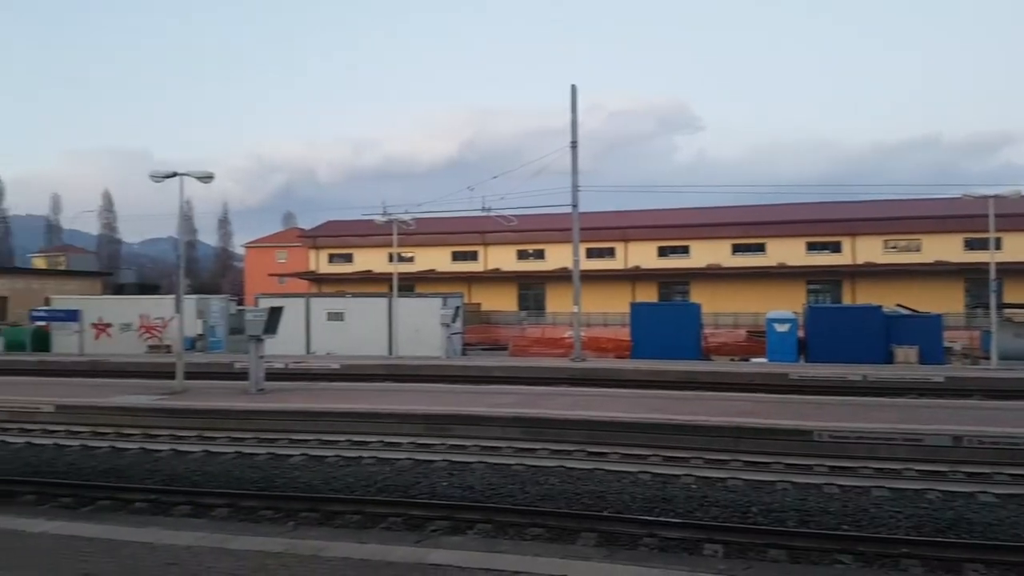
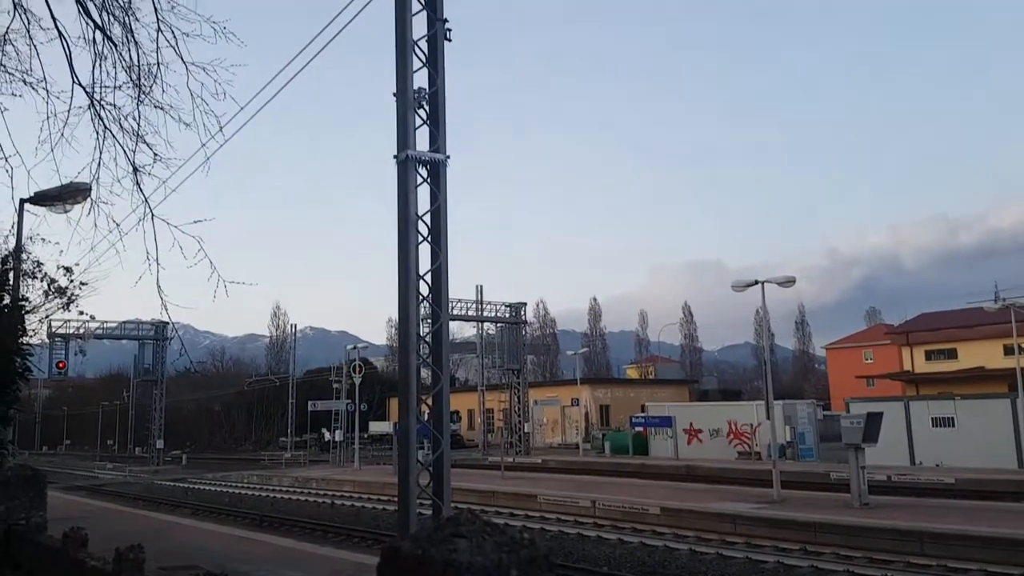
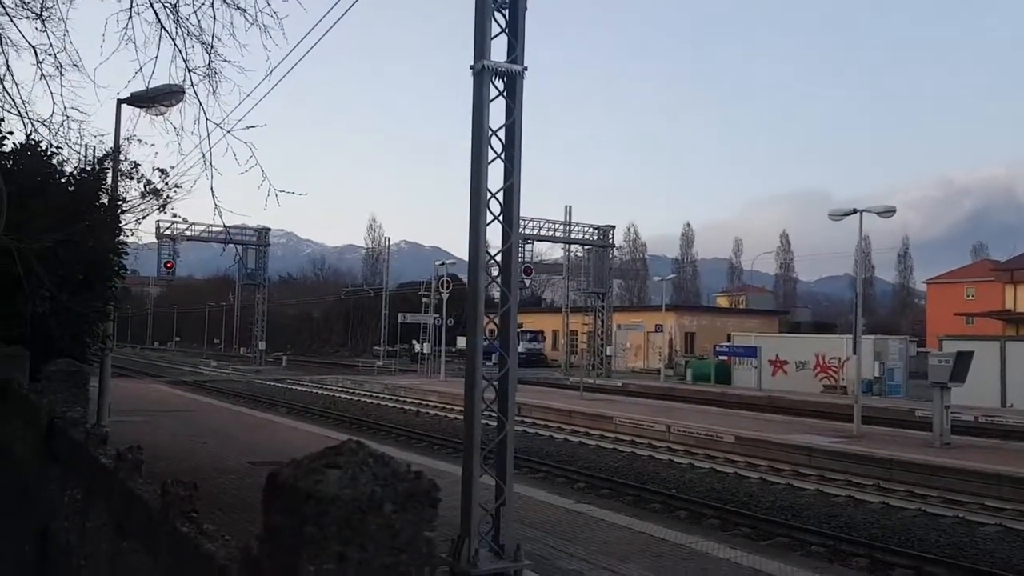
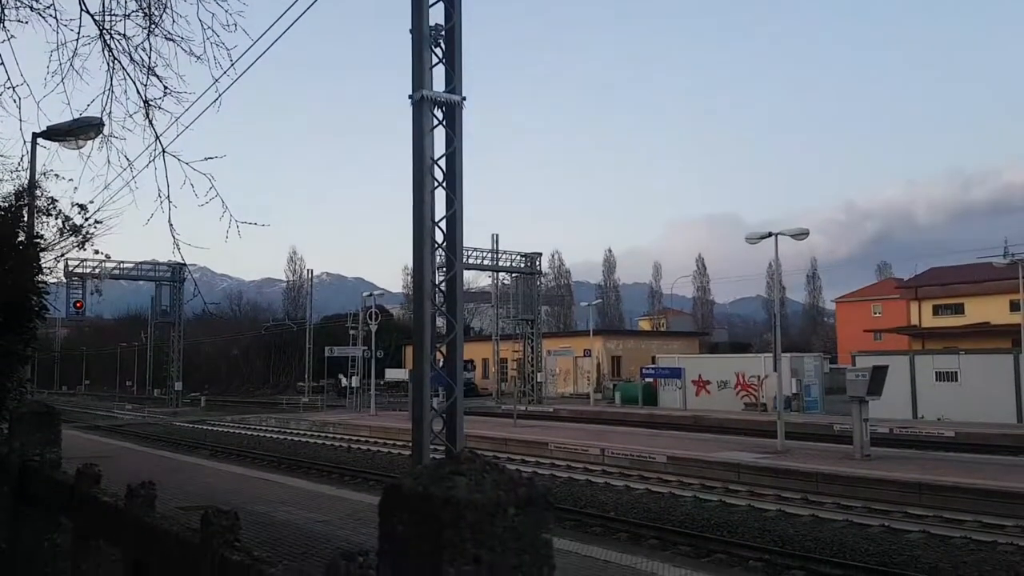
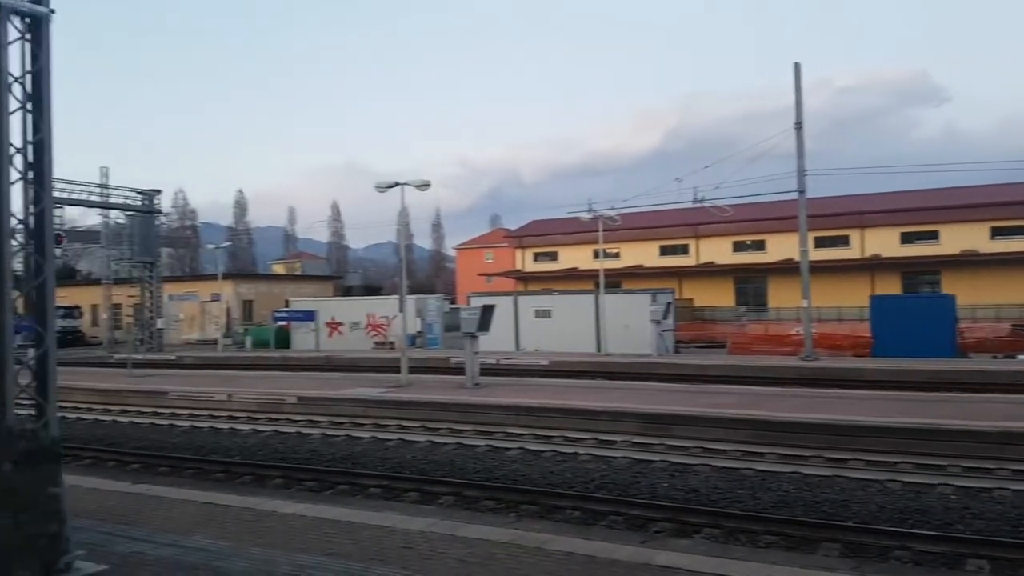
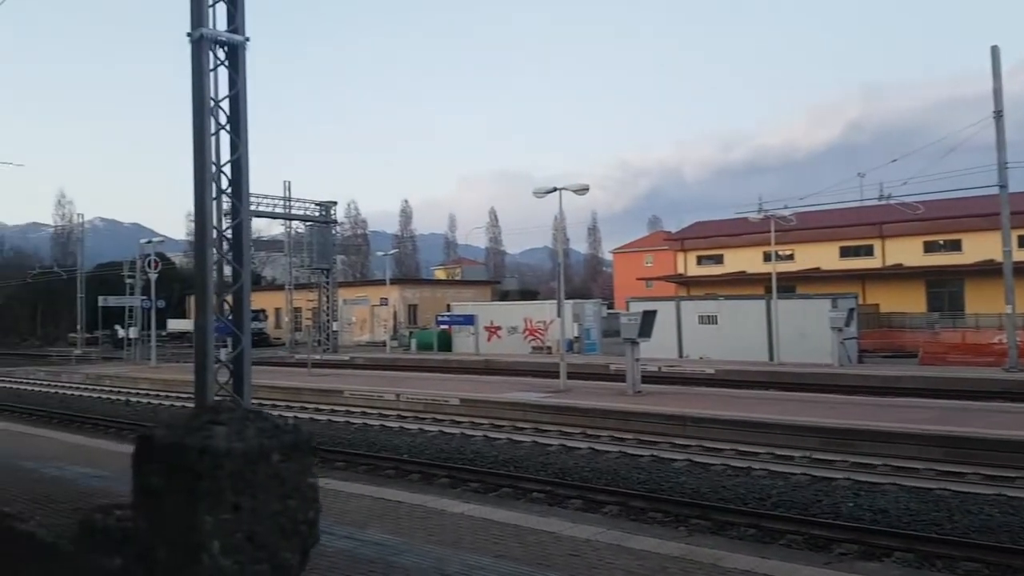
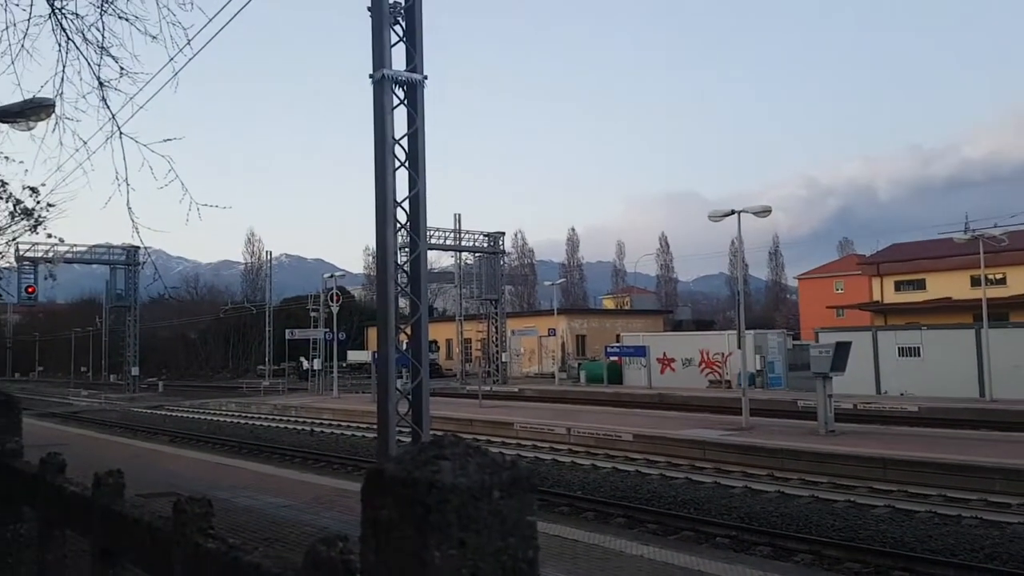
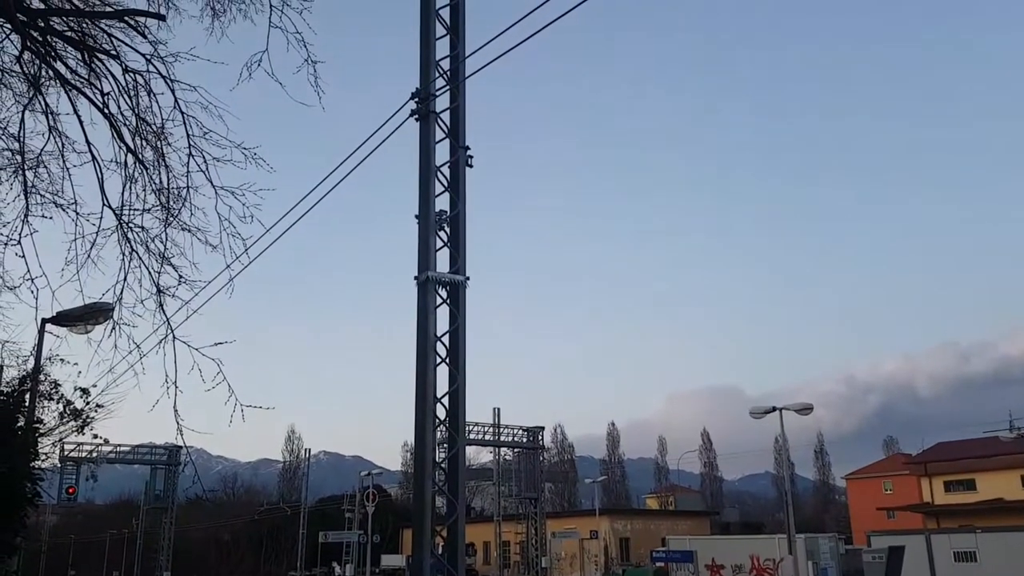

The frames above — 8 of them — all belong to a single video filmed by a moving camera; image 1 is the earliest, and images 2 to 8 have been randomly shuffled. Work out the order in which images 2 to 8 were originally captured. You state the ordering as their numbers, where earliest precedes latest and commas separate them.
5, 6, 7, 2, 8, 4, 3
